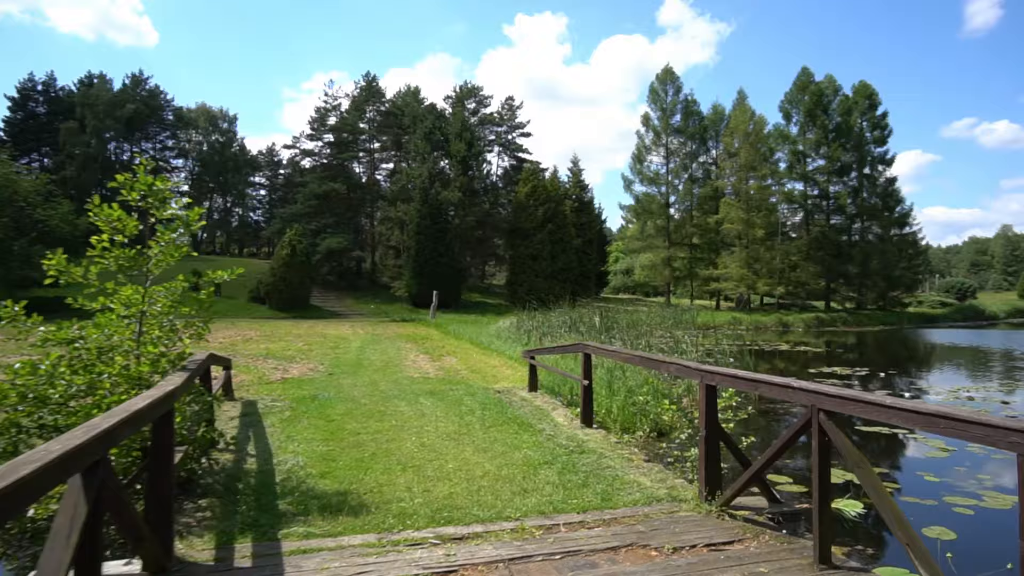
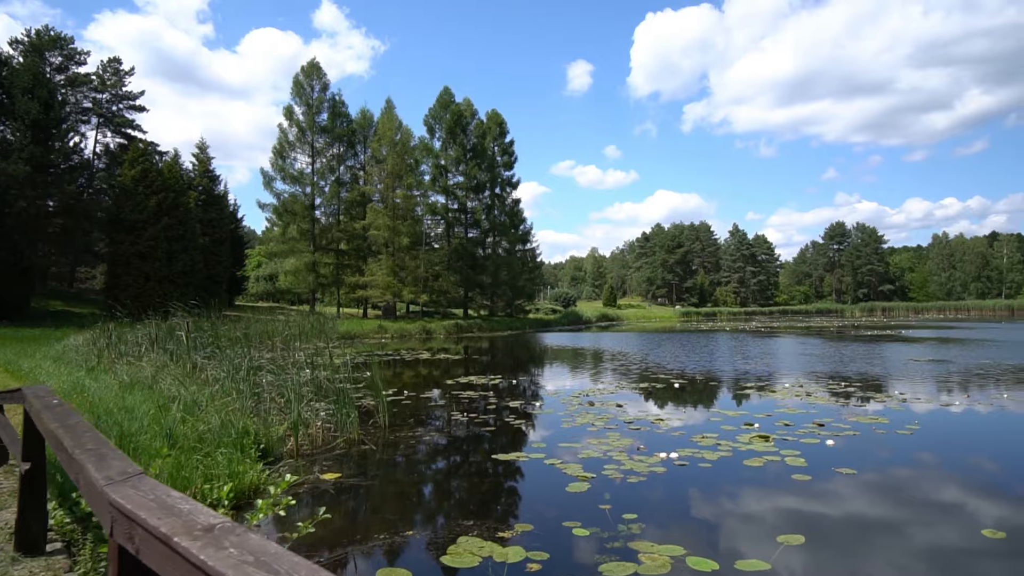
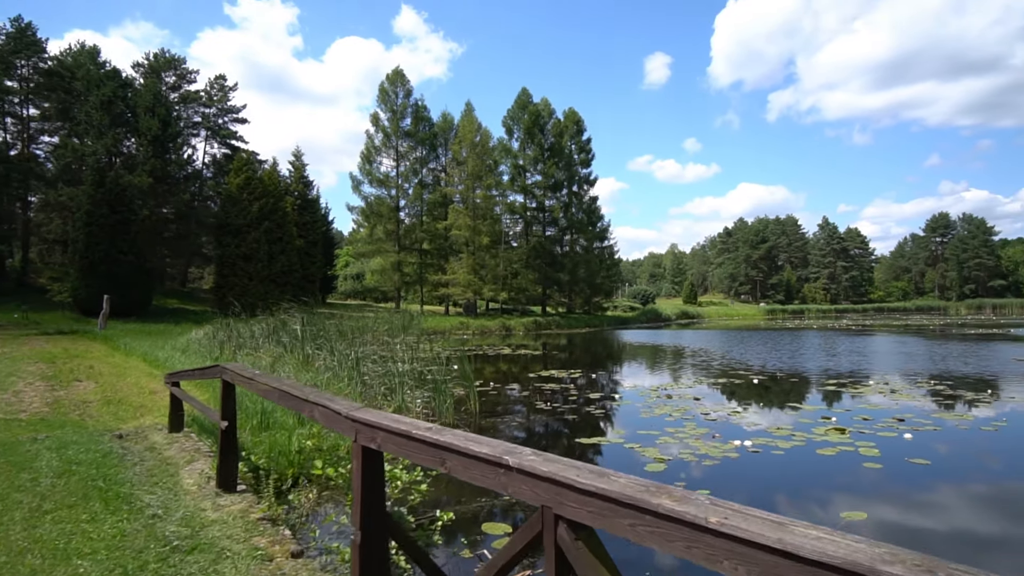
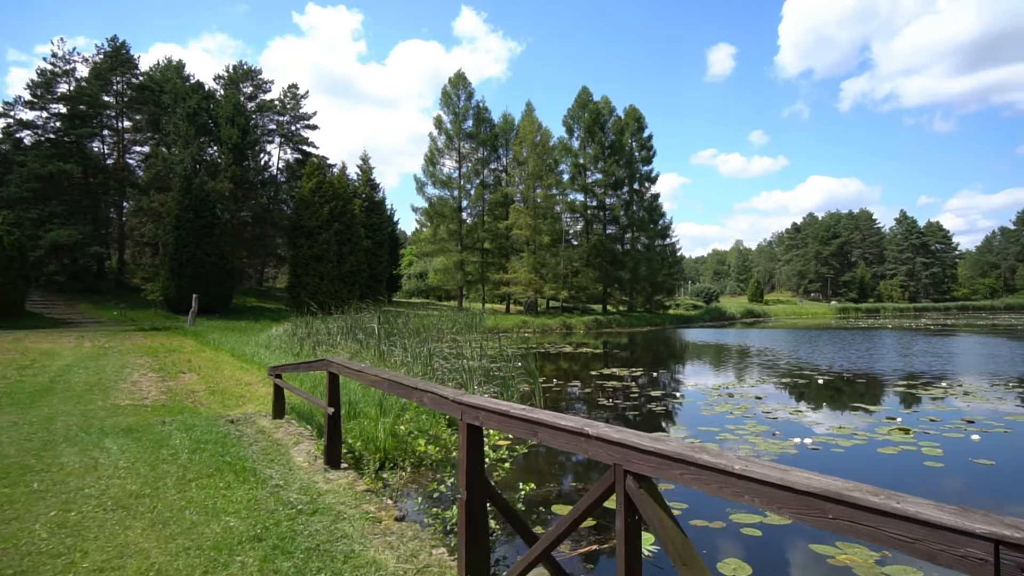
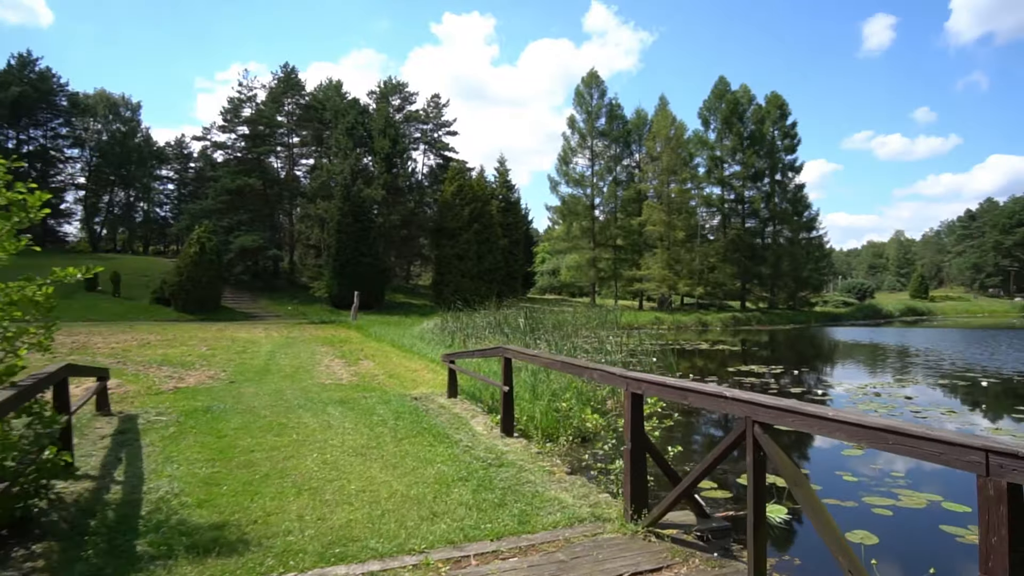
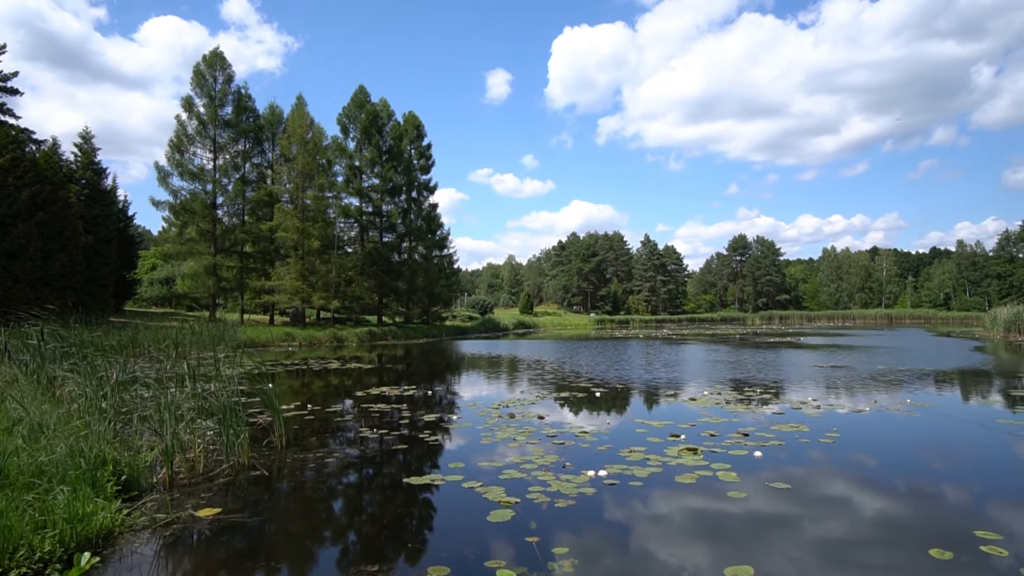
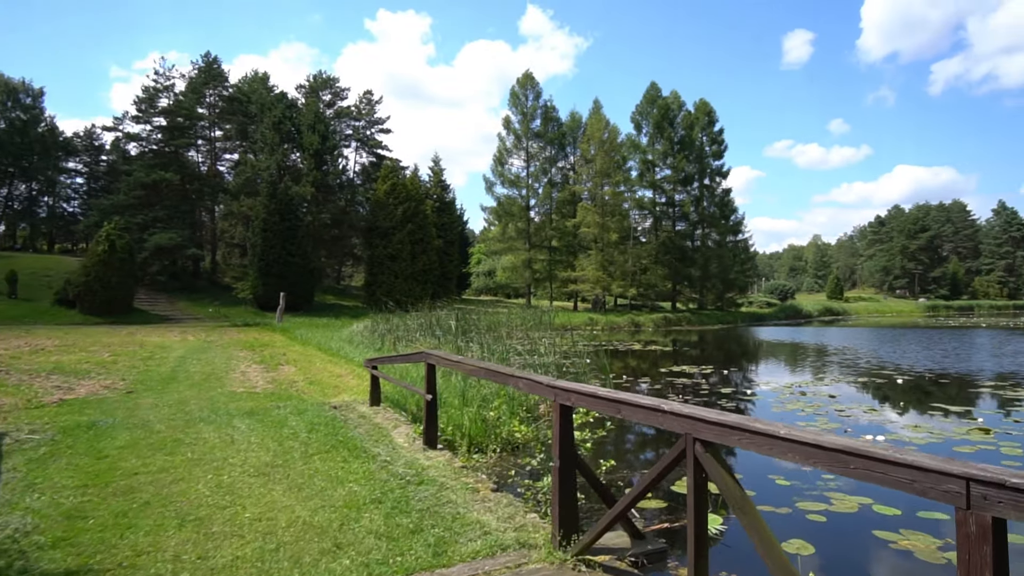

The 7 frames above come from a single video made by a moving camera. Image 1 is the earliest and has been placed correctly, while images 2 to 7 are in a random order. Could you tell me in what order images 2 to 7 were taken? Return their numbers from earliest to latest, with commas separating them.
5, 7, 4, 3, 2, 6
